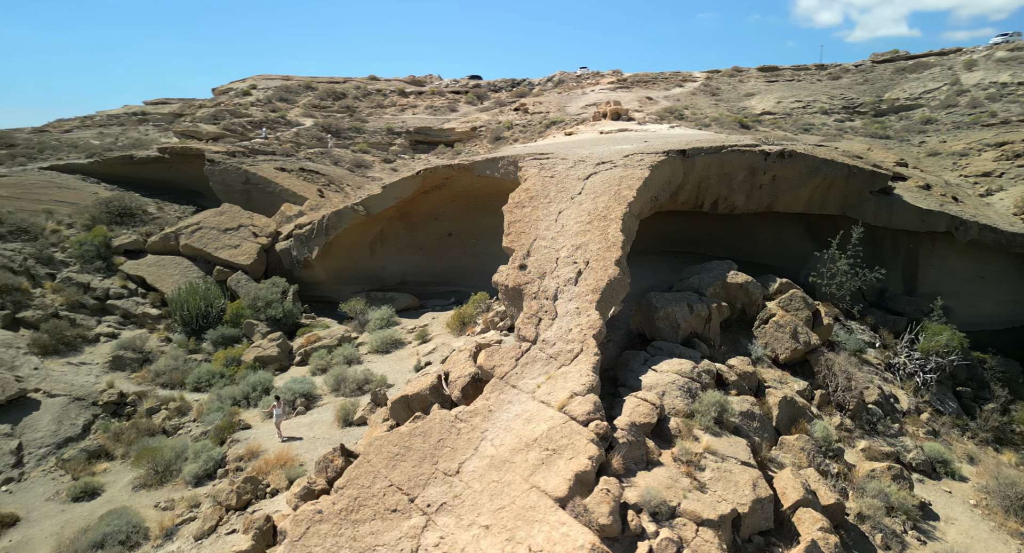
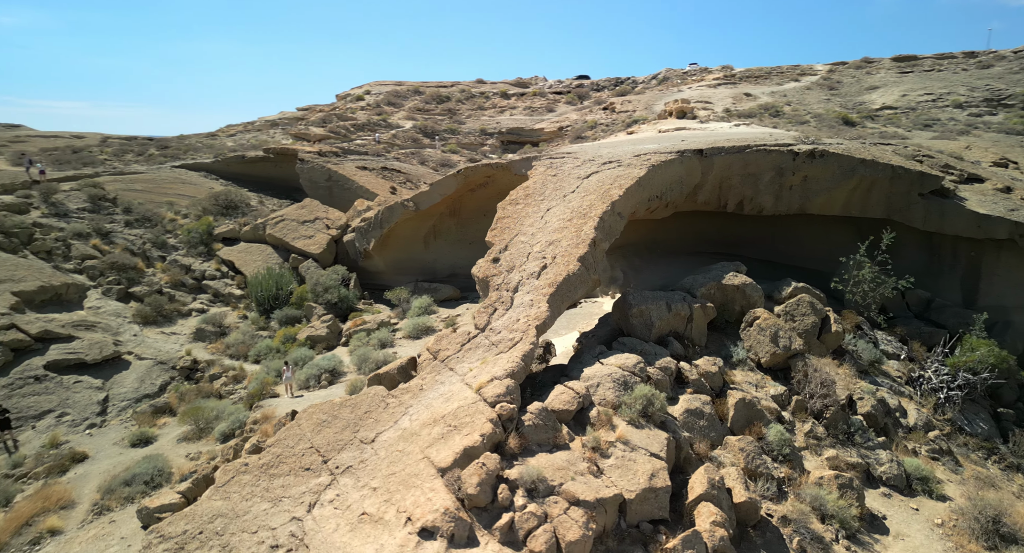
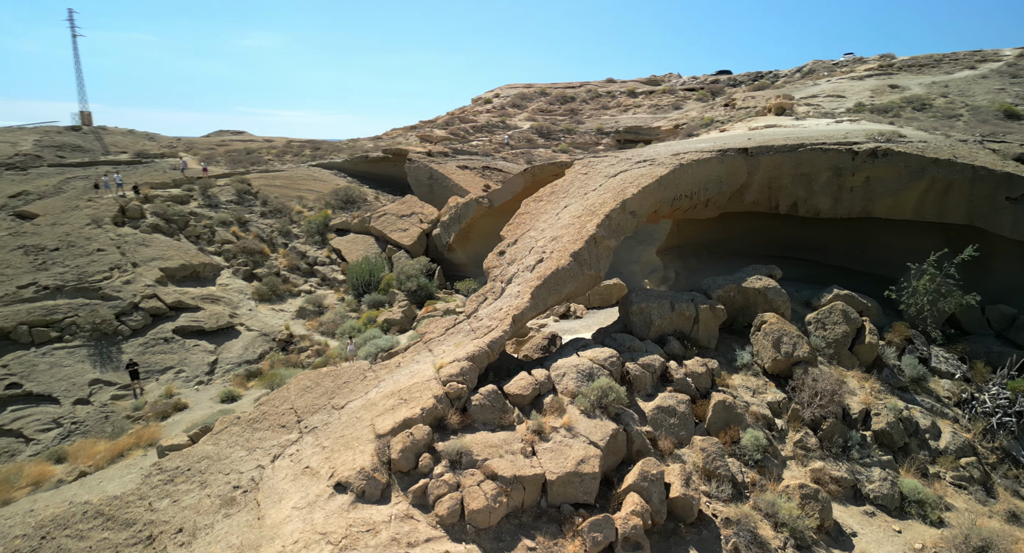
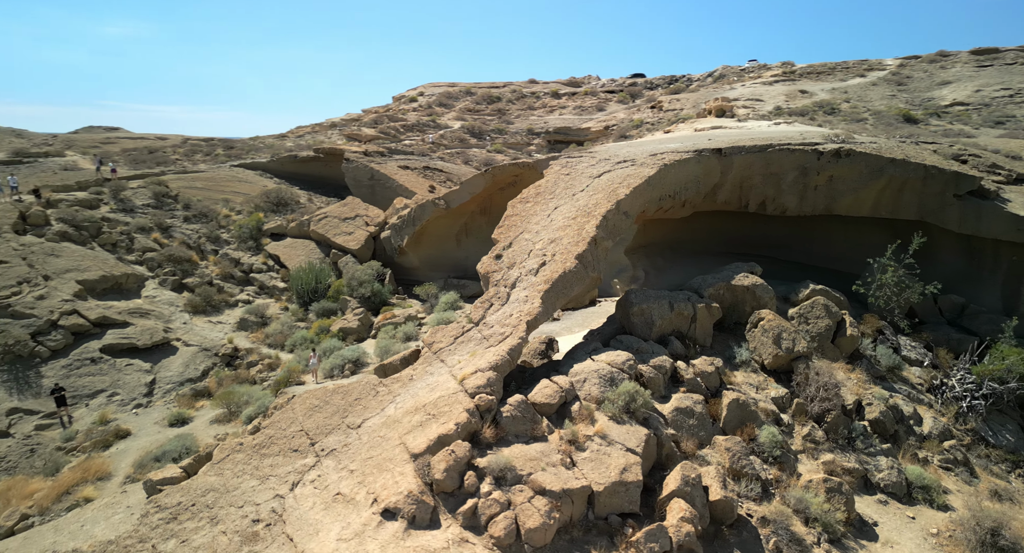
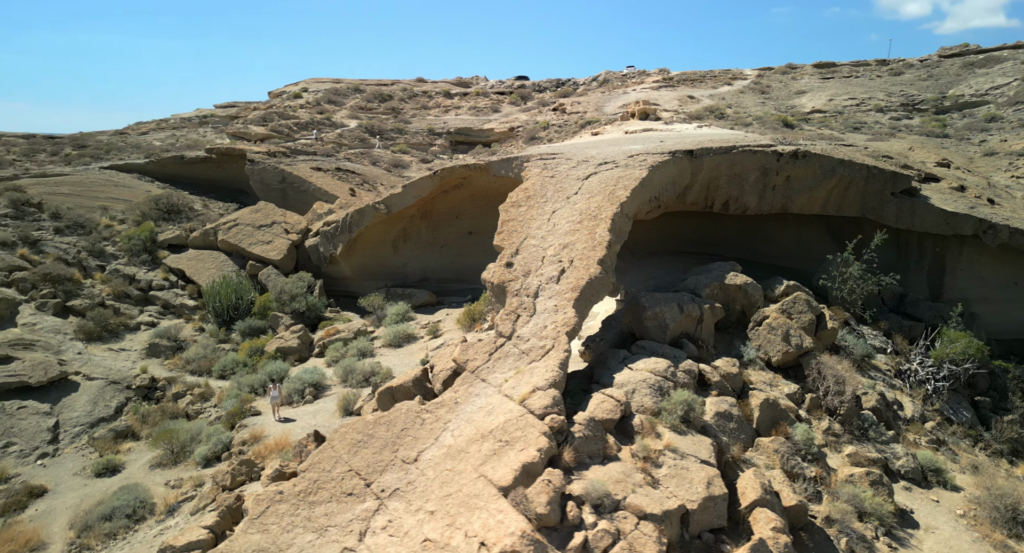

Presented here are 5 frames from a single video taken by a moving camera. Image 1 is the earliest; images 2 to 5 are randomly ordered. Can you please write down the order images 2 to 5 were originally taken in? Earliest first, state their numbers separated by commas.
5, 2, 4, 3
